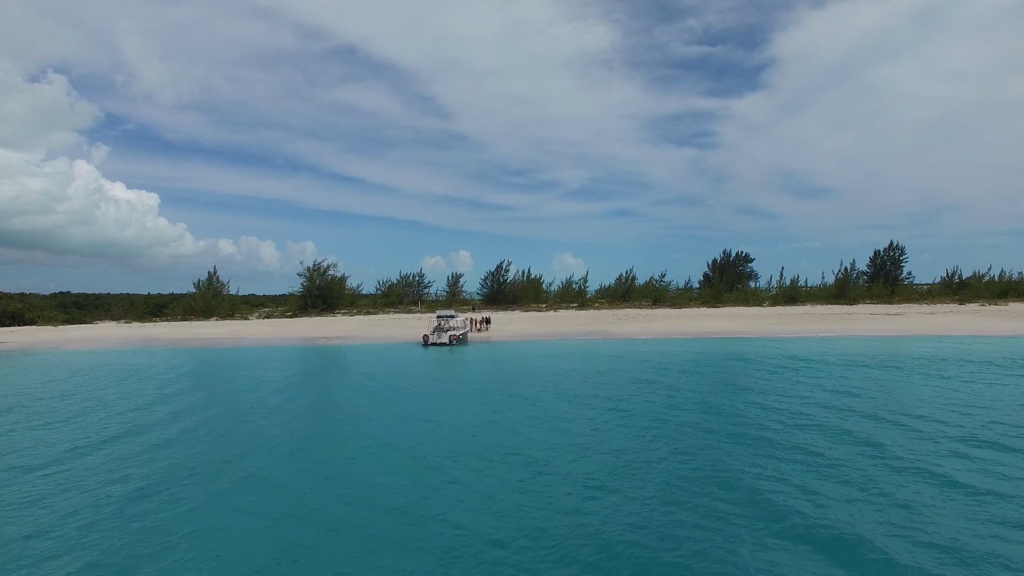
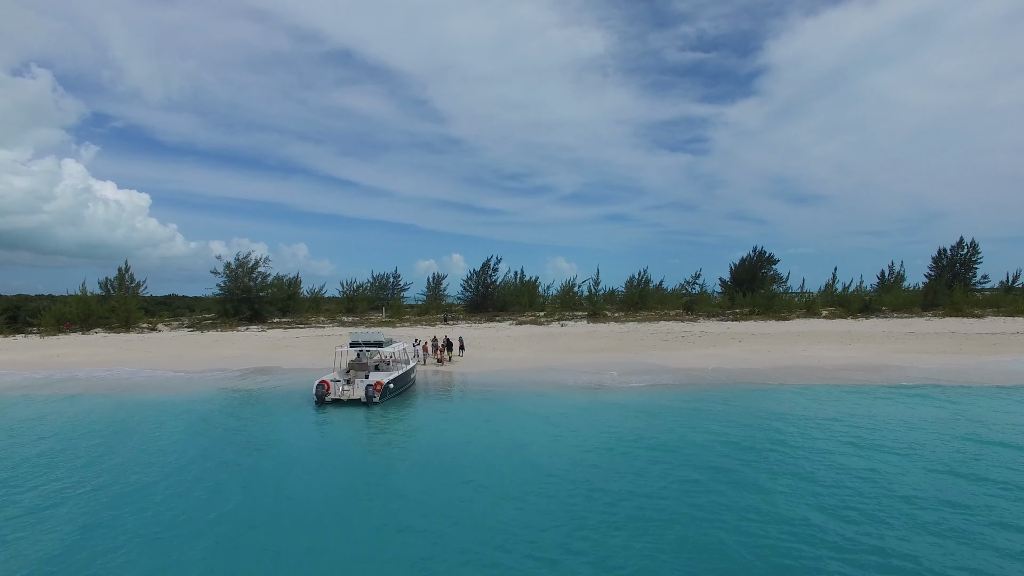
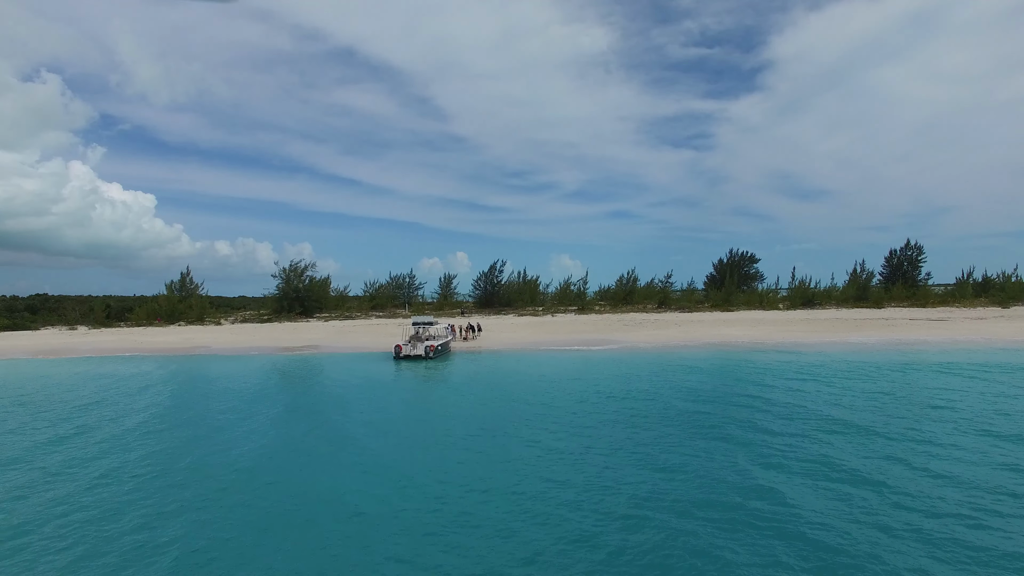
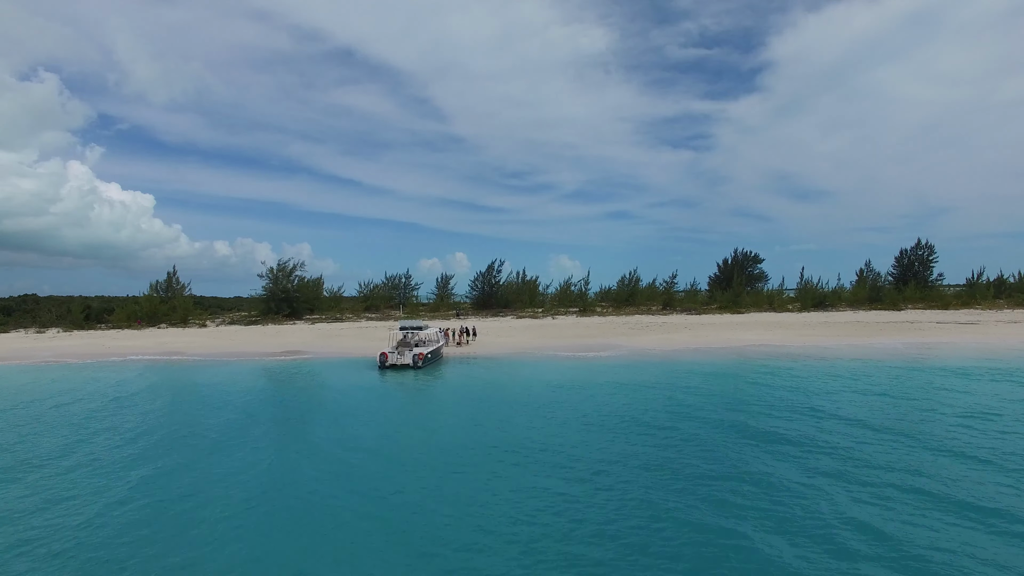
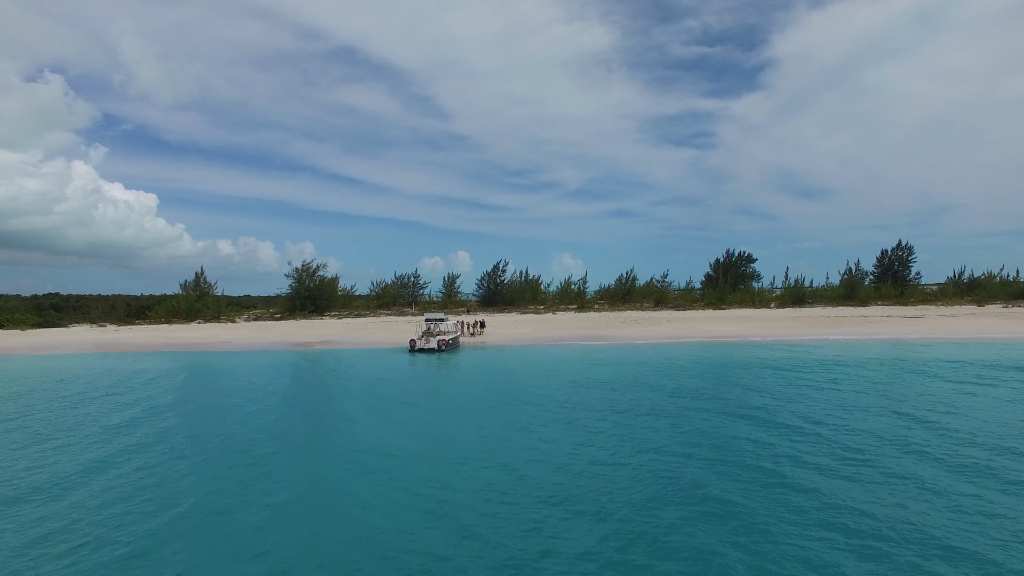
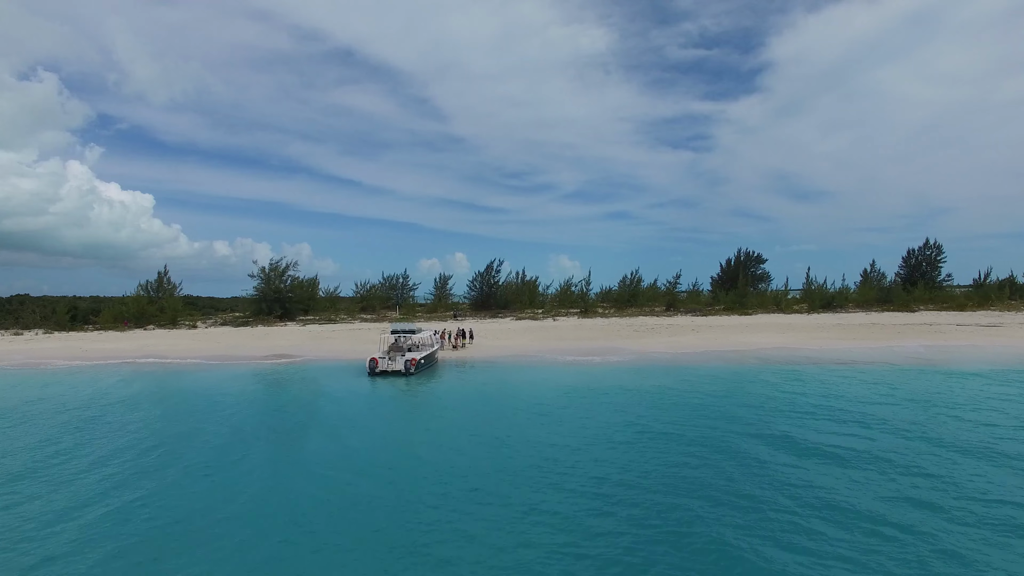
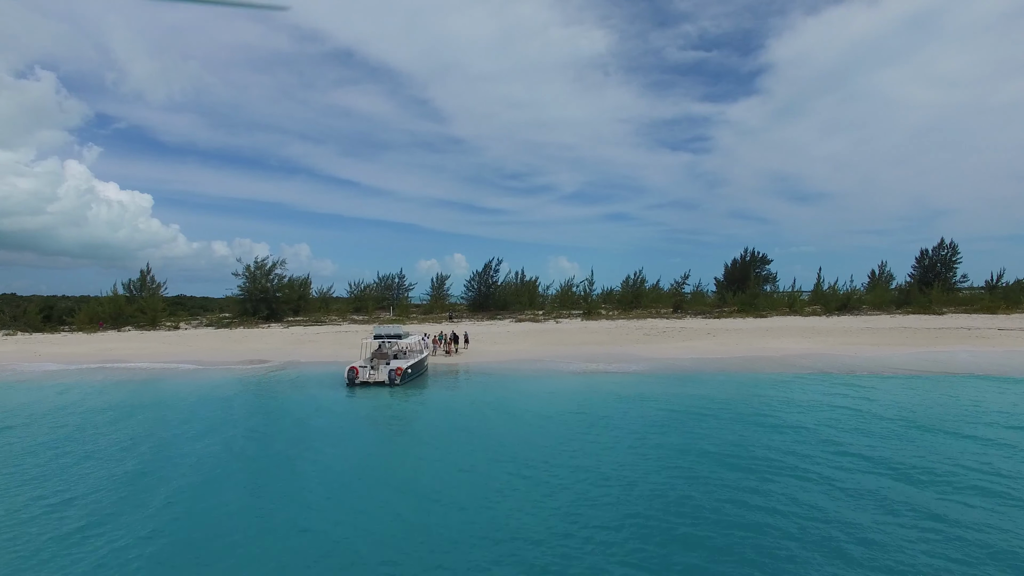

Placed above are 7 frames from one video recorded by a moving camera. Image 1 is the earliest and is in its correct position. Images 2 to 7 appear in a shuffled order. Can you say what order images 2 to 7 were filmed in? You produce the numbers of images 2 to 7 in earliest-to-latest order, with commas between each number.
5, 3, 4, 6, 7, 2
